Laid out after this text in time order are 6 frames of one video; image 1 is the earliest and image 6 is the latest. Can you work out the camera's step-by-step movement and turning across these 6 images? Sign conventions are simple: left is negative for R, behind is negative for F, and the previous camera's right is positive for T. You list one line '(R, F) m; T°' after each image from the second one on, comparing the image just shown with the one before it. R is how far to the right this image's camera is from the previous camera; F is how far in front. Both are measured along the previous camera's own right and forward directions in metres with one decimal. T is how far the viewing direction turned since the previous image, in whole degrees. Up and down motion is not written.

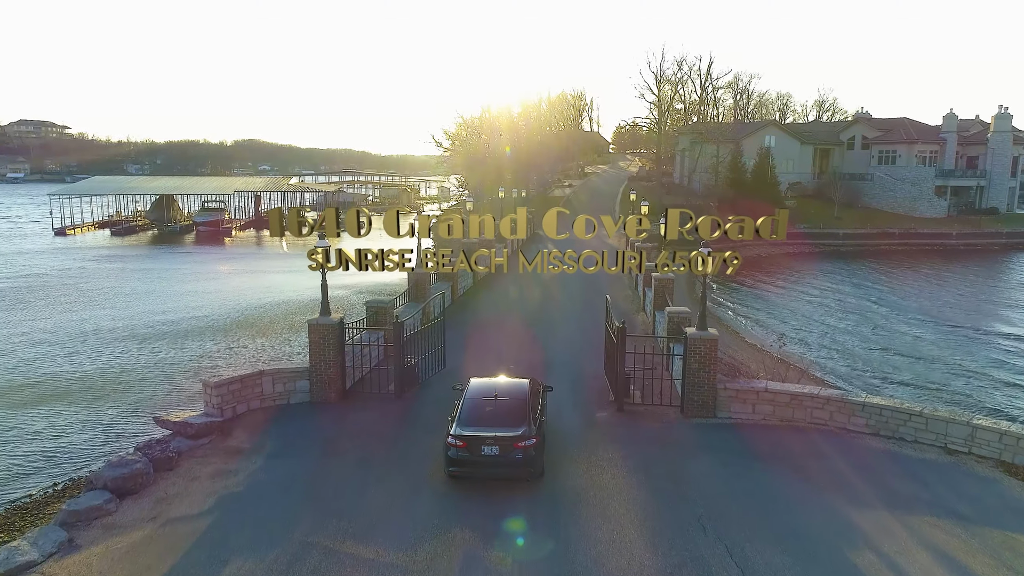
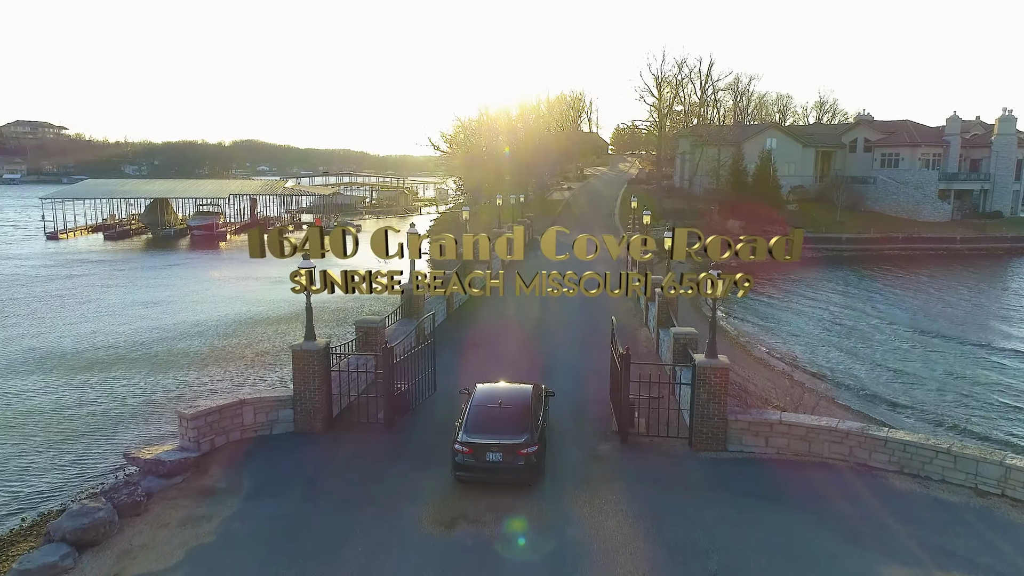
(0.0, +0.8) m; 0°
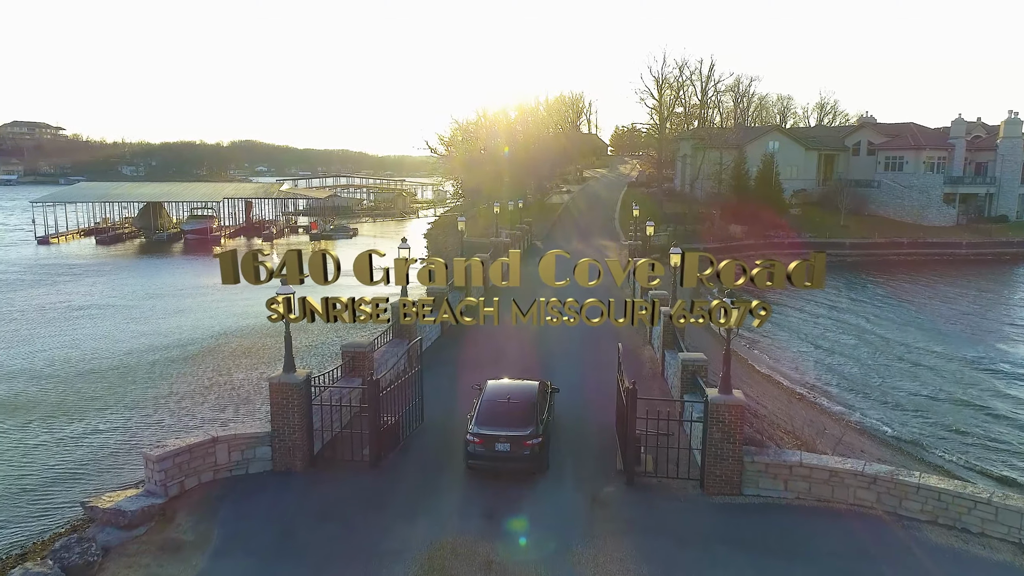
(+0.1, +1.0) m; 0°
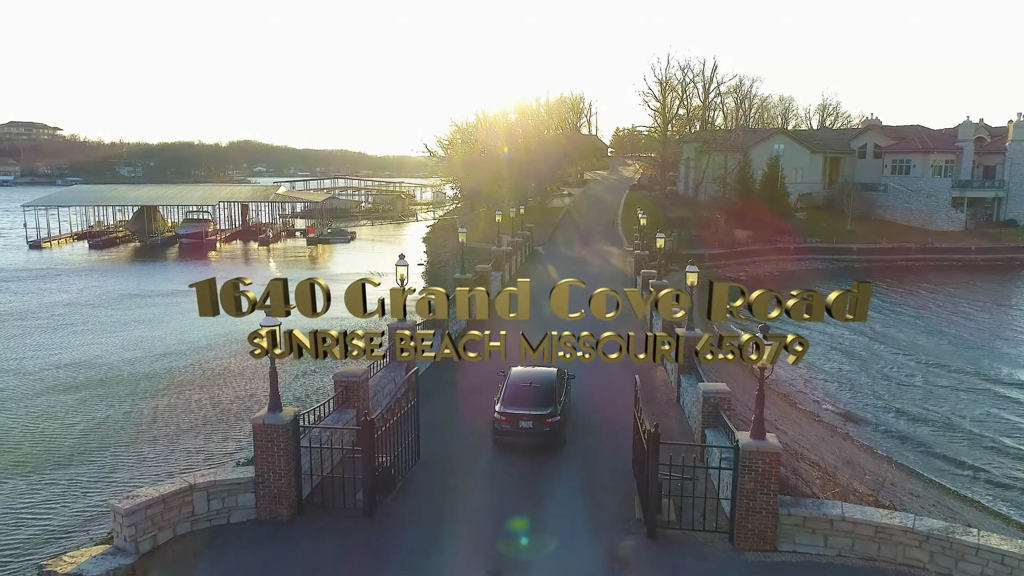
(-0.2, +1.1) m; 0°
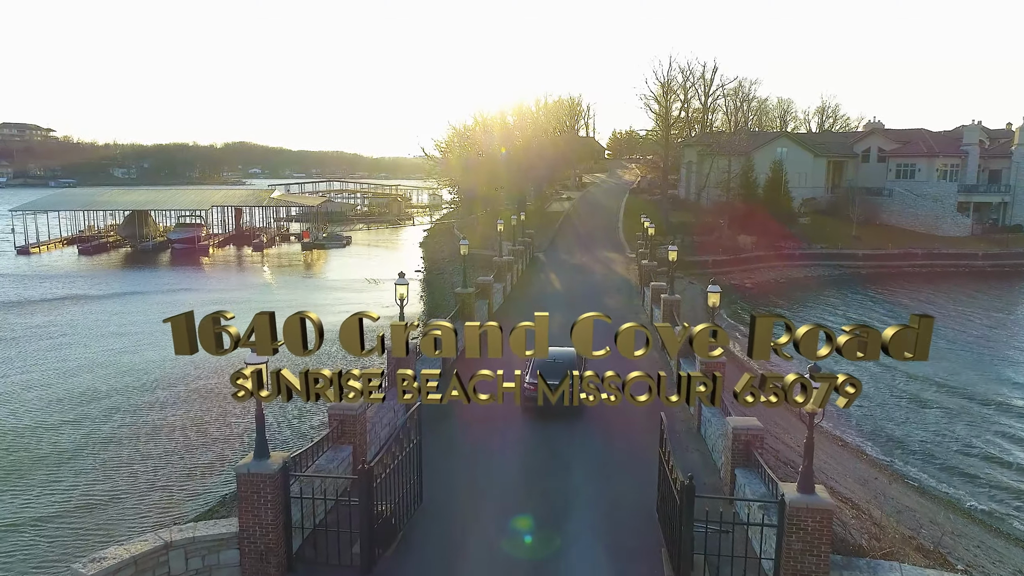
(-0.3, +1.1) m; 0°
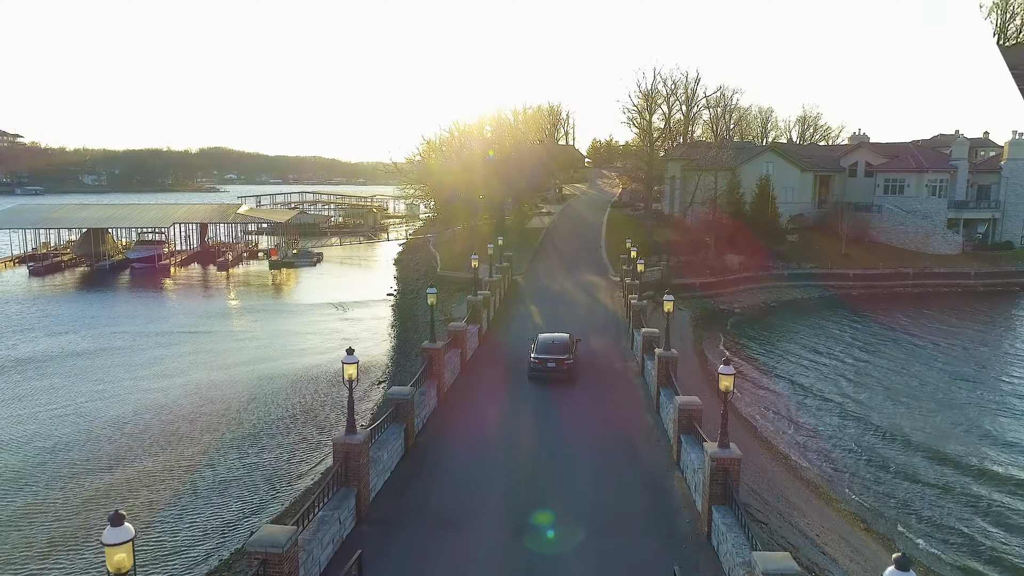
(+0.2, +2.6) m; +2°
